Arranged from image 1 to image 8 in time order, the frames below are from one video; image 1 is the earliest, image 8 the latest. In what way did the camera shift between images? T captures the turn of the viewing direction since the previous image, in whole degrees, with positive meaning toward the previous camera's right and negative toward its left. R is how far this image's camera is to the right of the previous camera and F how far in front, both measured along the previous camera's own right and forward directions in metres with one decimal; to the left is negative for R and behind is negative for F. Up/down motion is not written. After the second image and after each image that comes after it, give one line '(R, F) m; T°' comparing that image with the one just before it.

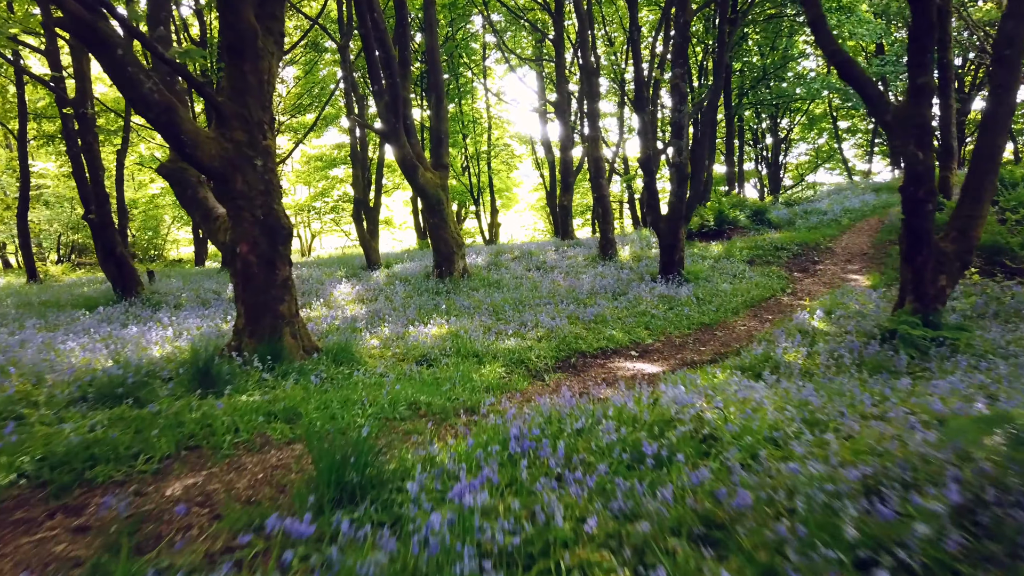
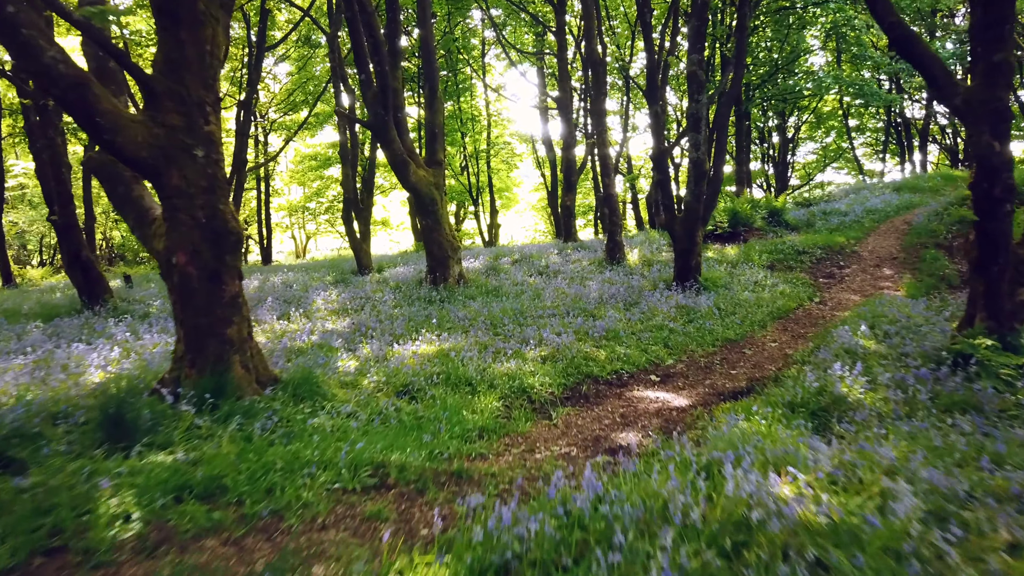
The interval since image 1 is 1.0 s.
(0.0, +1.2) m; 0°
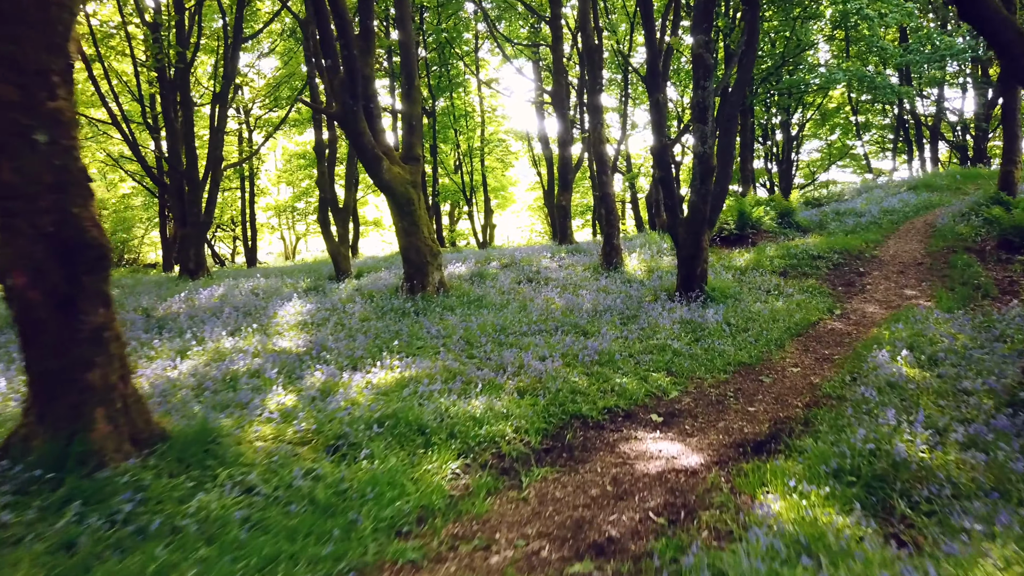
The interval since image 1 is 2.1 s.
(+0.3, +1.4) m; 0°
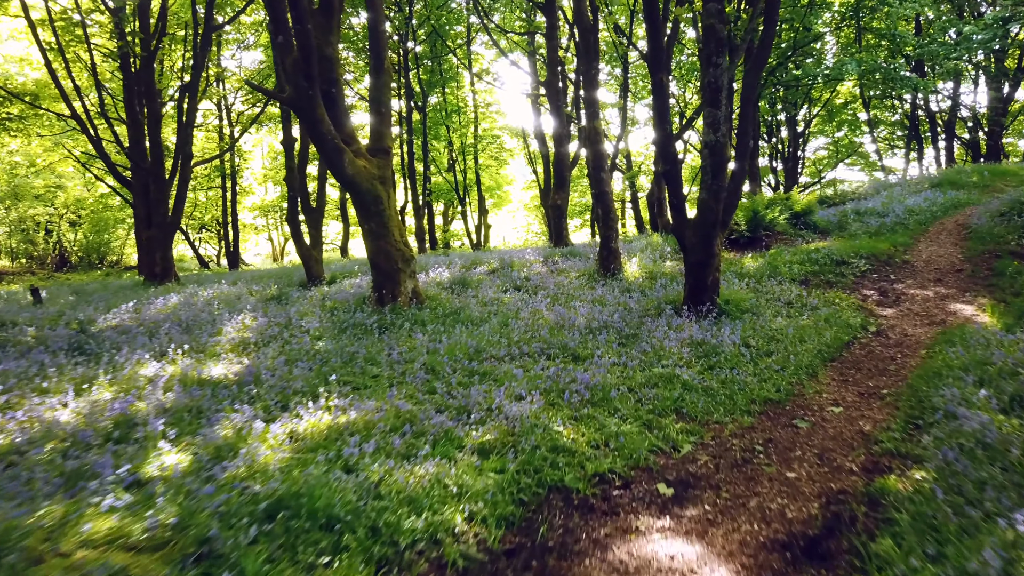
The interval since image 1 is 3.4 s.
(+0.4, +1.6) m; 0°
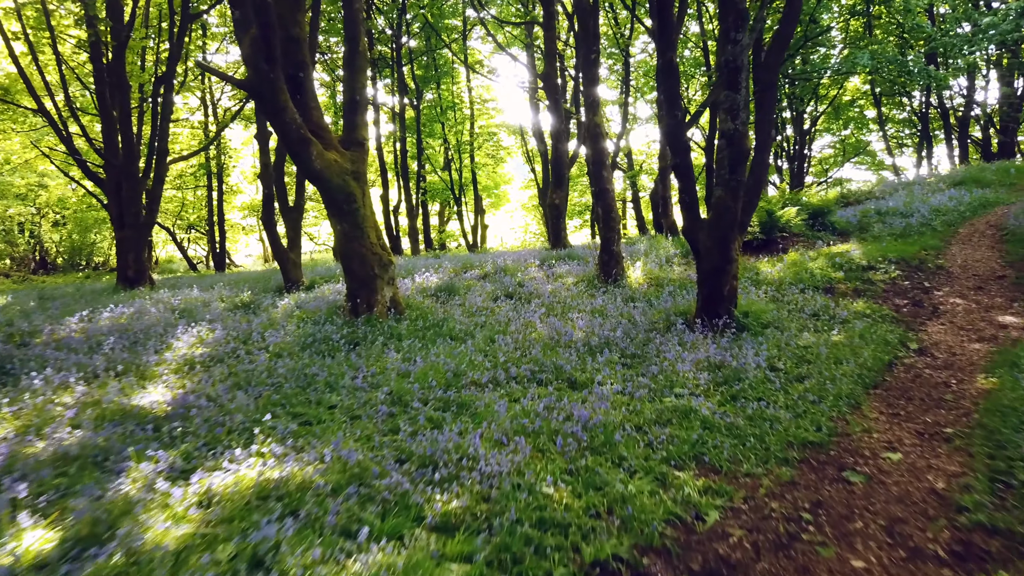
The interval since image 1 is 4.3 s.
(+0.2, +1.2) m; 0°
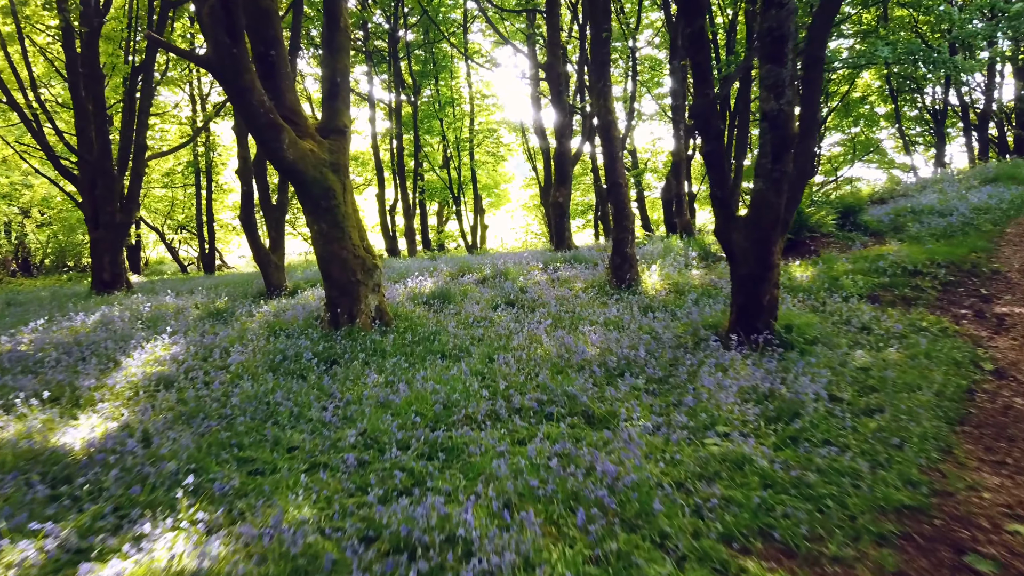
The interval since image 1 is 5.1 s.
(0.0, +1.2) m; 0°
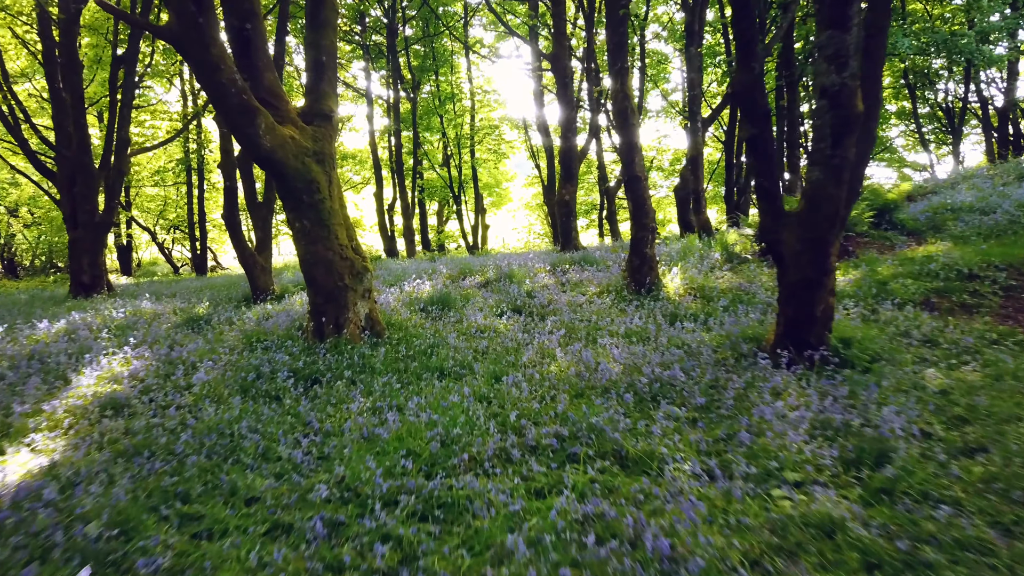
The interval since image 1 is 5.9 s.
(-0.1, +1.1) m; 0°
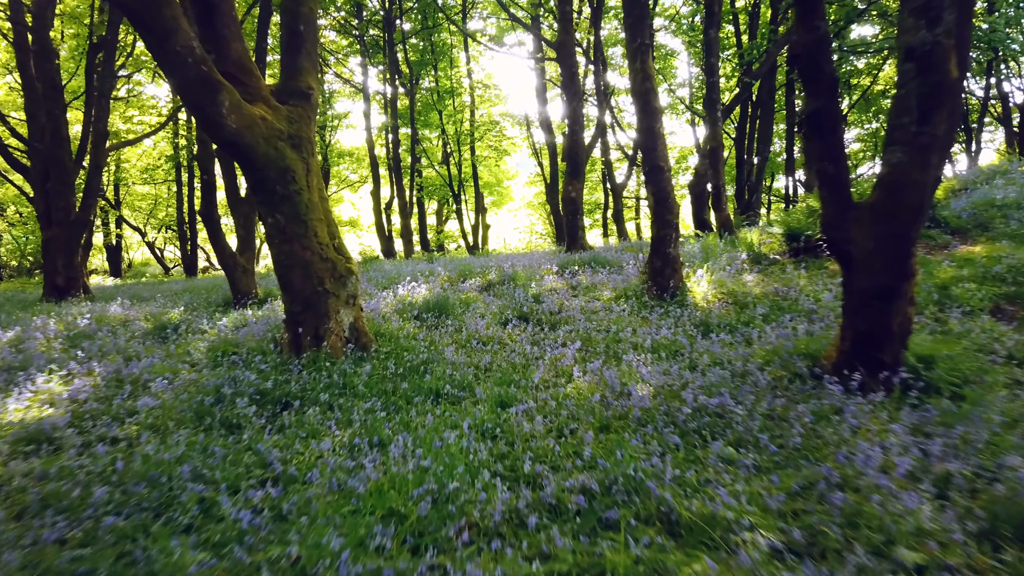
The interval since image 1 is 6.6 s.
(-0.1, +1.1) m; 0°
